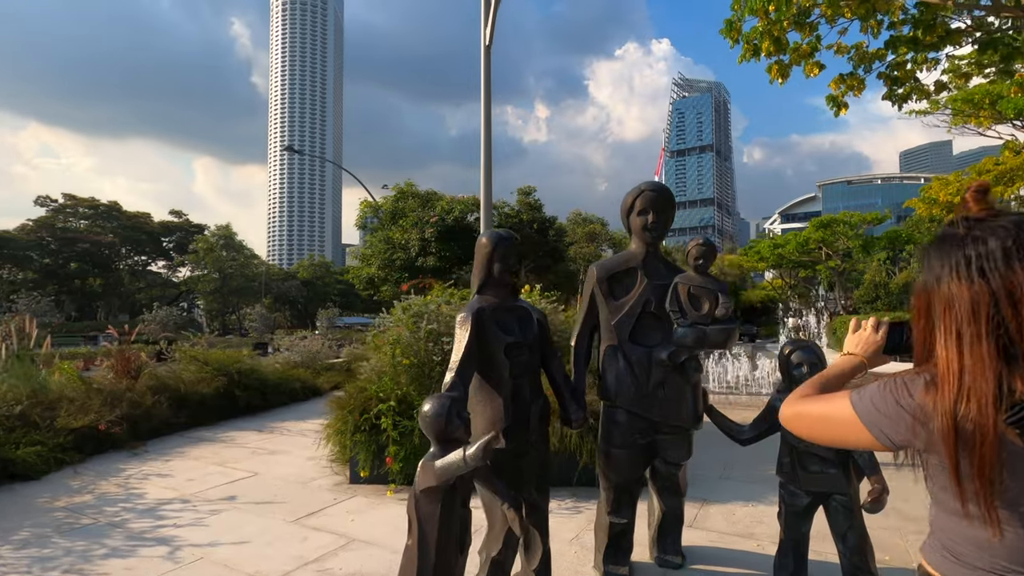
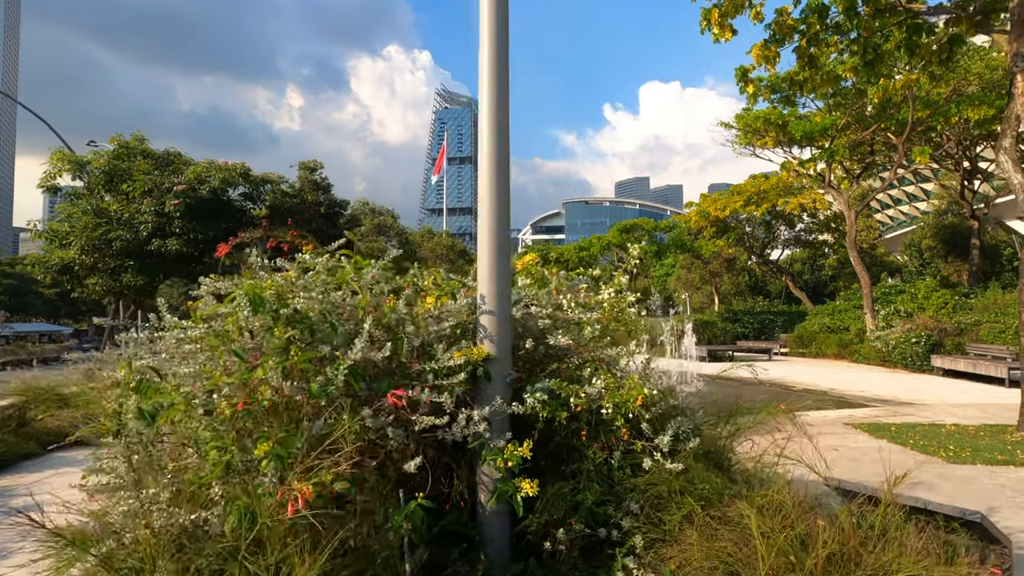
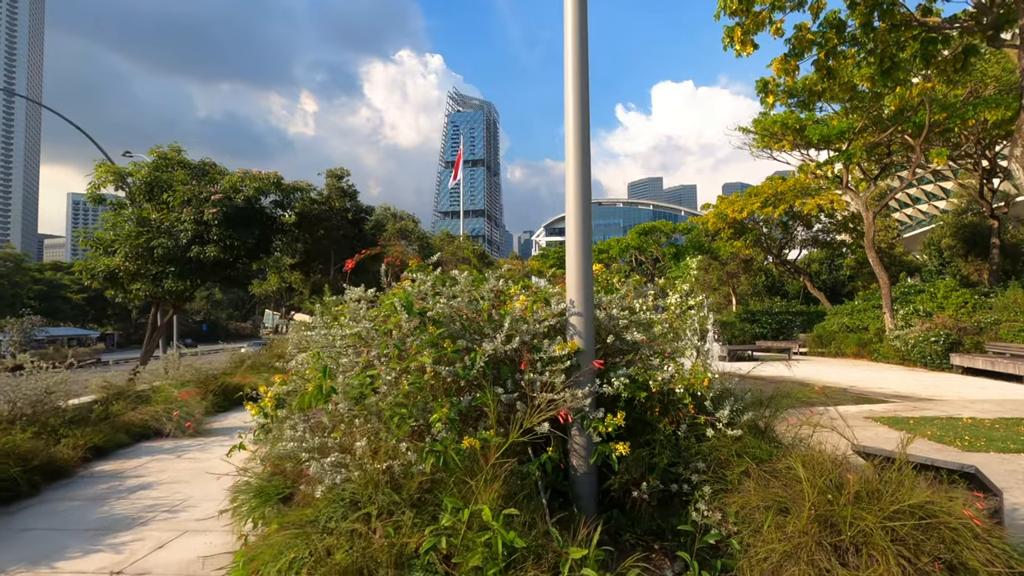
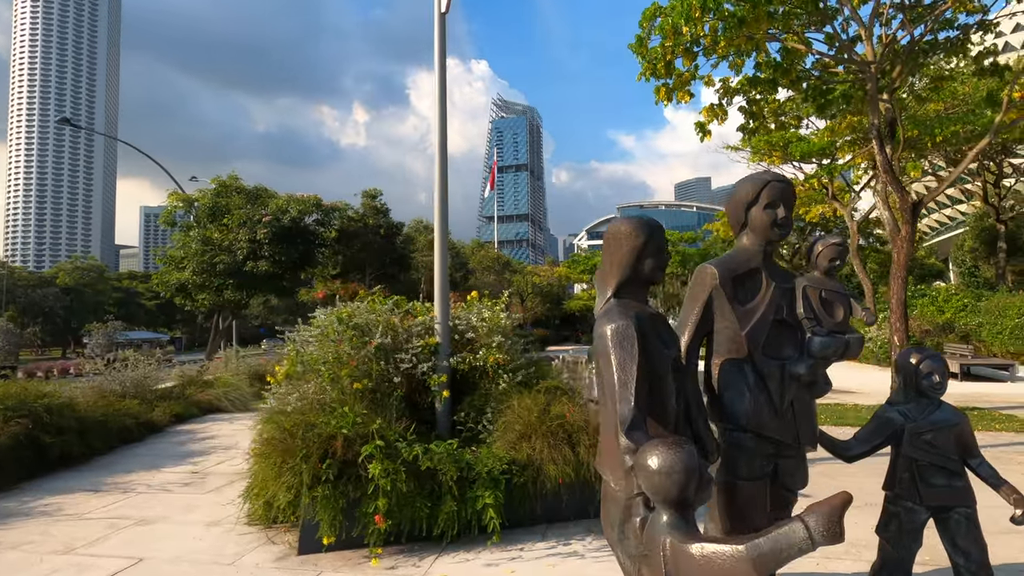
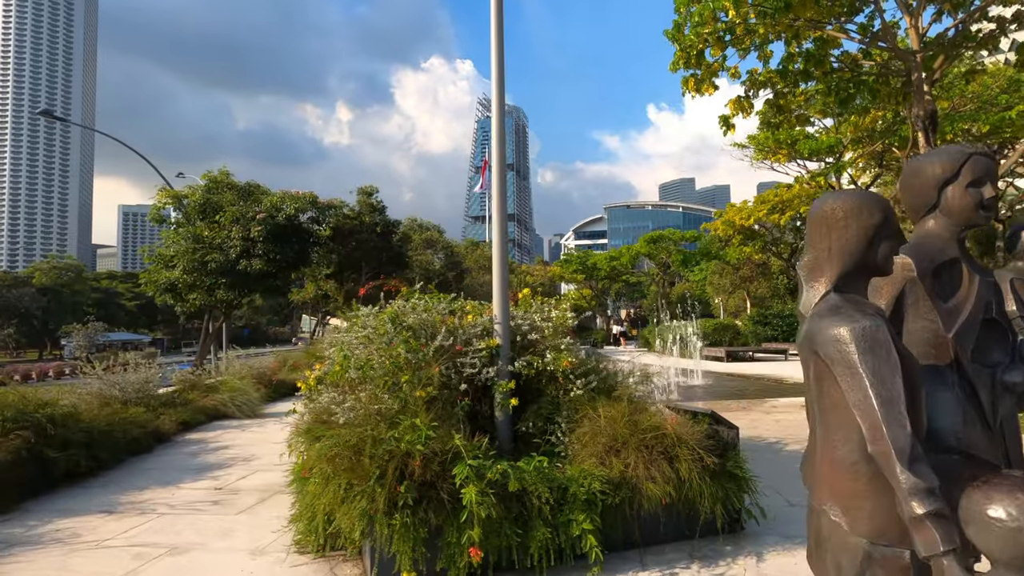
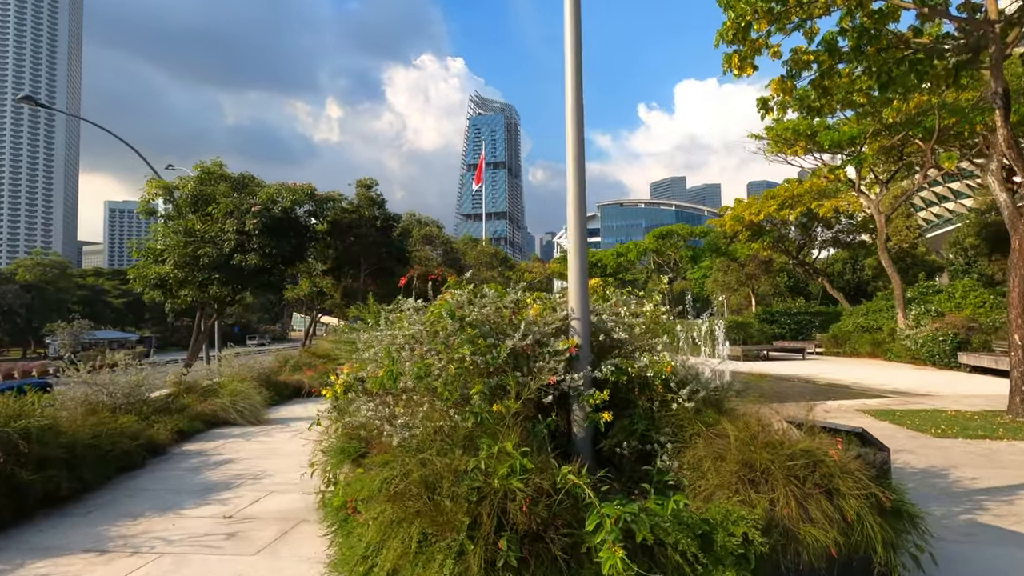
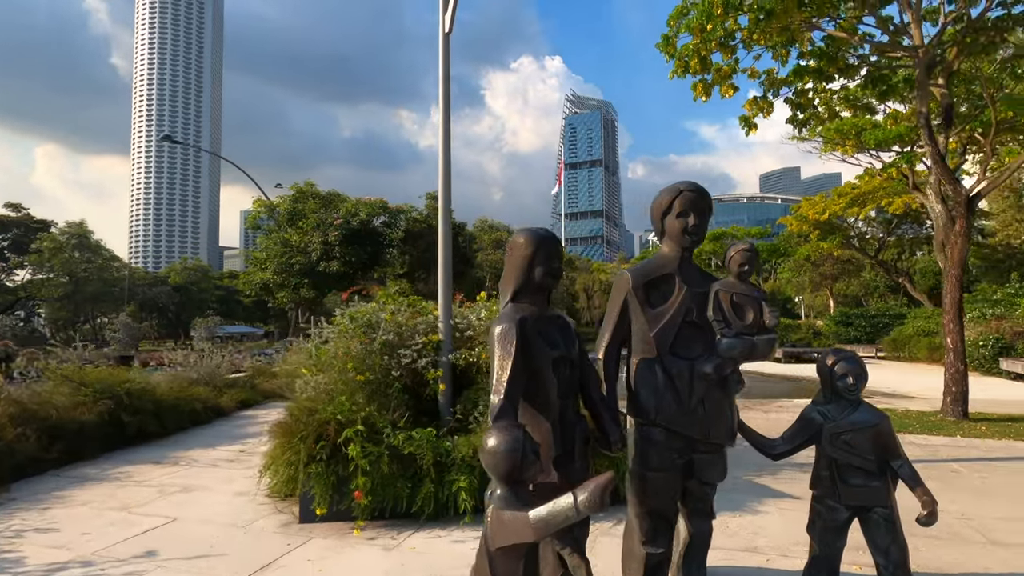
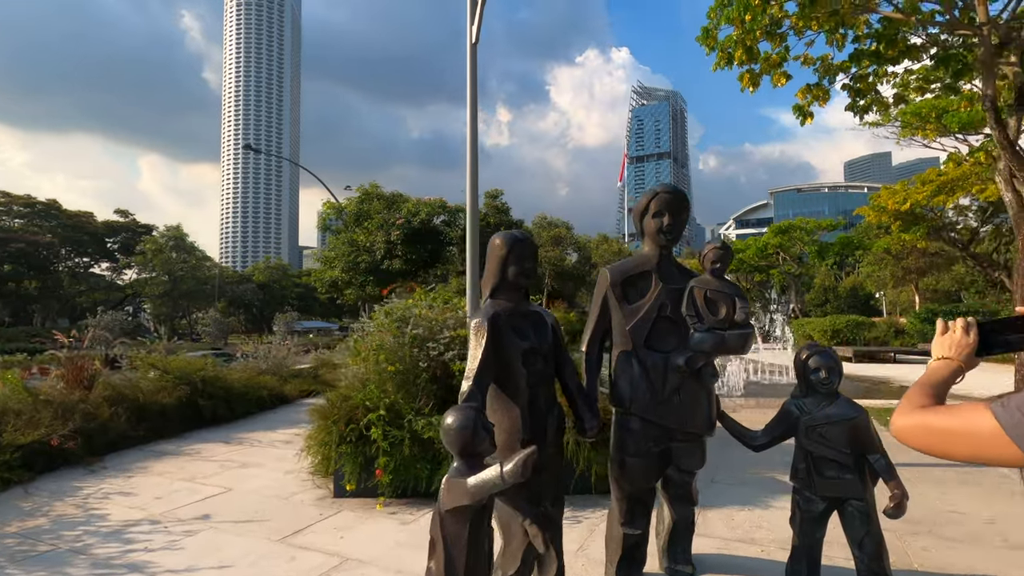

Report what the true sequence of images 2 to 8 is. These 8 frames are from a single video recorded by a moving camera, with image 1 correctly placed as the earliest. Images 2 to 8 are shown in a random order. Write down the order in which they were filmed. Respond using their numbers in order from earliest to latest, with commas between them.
8, 7, 4, 5, 6, 3, 2
